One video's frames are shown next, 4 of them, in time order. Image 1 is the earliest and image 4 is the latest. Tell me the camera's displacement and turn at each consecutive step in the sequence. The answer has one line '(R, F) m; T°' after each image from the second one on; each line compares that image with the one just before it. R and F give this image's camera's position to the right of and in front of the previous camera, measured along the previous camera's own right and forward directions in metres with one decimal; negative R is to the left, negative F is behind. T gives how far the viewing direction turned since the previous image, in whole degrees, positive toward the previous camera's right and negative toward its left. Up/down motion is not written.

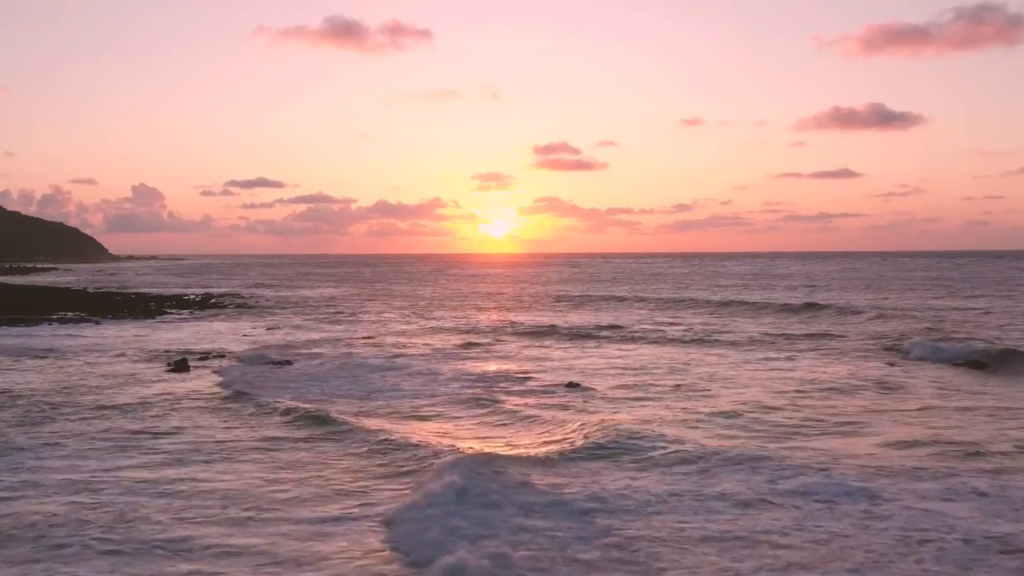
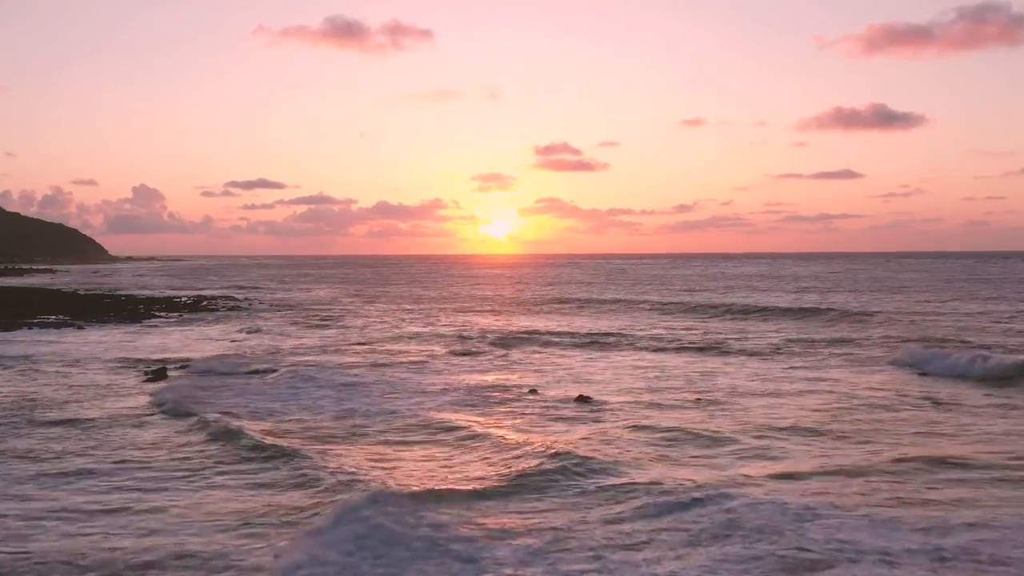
(-0.1, +1.8) m; 0°
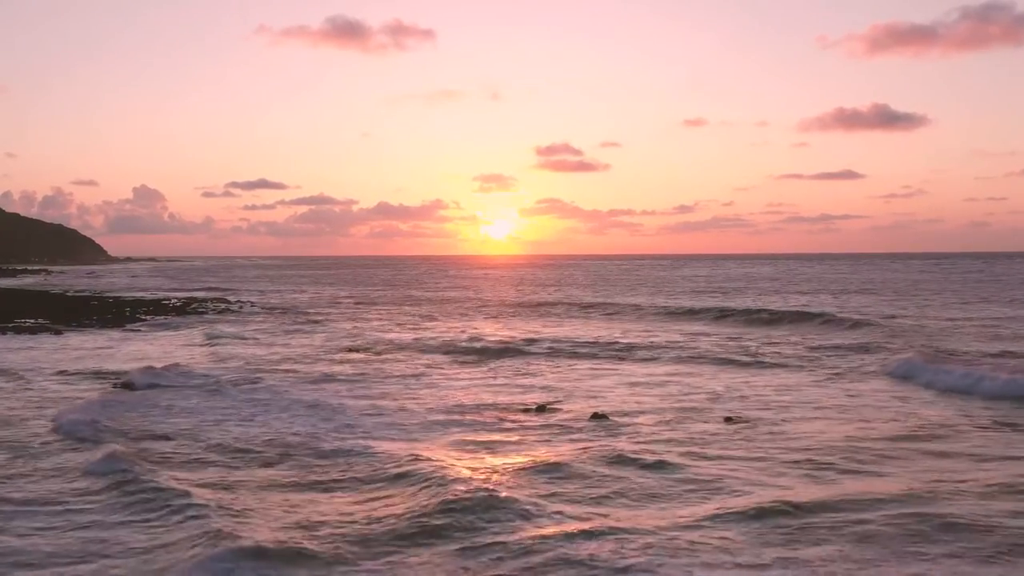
(-0.1, +2.2) m; 0°
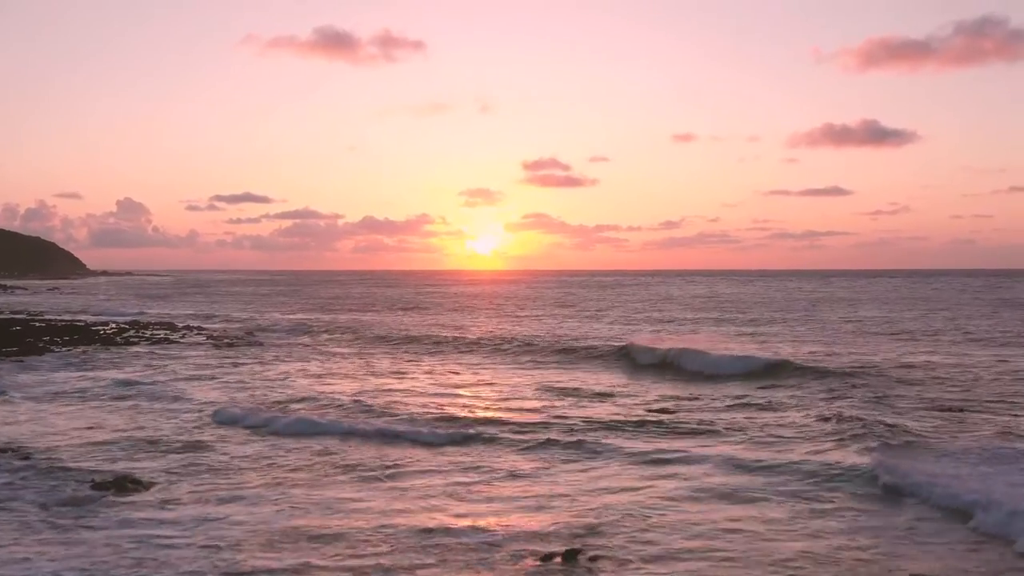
(-0.3, +7.9) m; +1°
